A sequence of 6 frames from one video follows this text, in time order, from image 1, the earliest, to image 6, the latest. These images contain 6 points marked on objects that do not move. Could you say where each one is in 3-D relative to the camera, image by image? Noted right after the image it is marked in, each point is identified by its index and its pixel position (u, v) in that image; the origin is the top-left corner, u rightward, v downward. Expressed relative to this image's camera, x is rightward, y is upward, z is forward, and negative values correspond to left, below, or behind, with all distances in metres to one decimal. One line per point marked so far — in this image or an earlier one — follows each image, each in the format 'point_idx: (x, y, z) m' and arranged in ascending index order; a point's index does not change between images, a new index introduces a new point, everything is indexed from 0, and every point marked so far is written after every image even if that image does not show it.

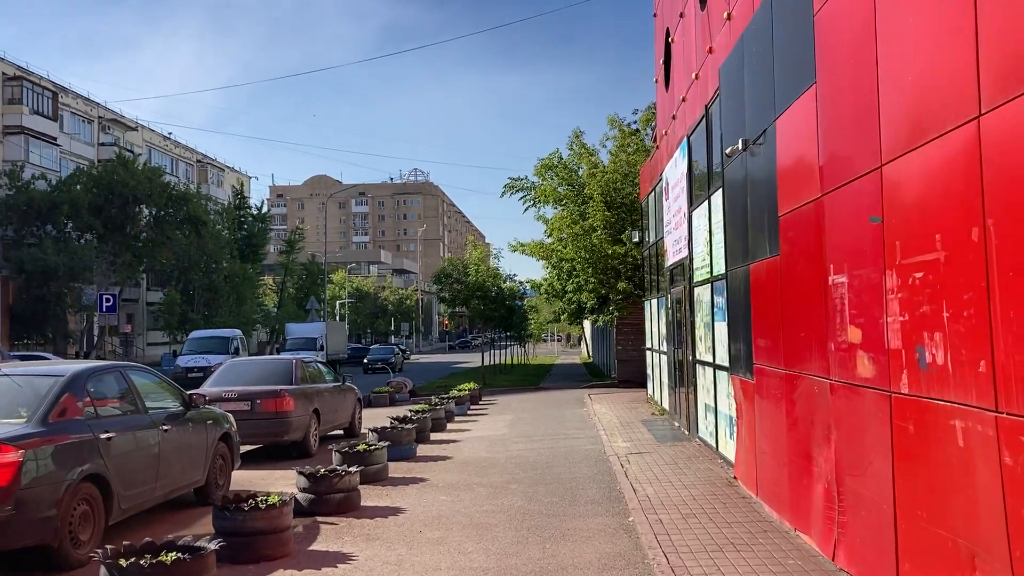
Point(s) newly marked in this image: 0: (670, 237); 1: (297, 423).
0: (+2.4, +0.7, +13.8) m
1: (-2.7, -1.7, +11.6) m
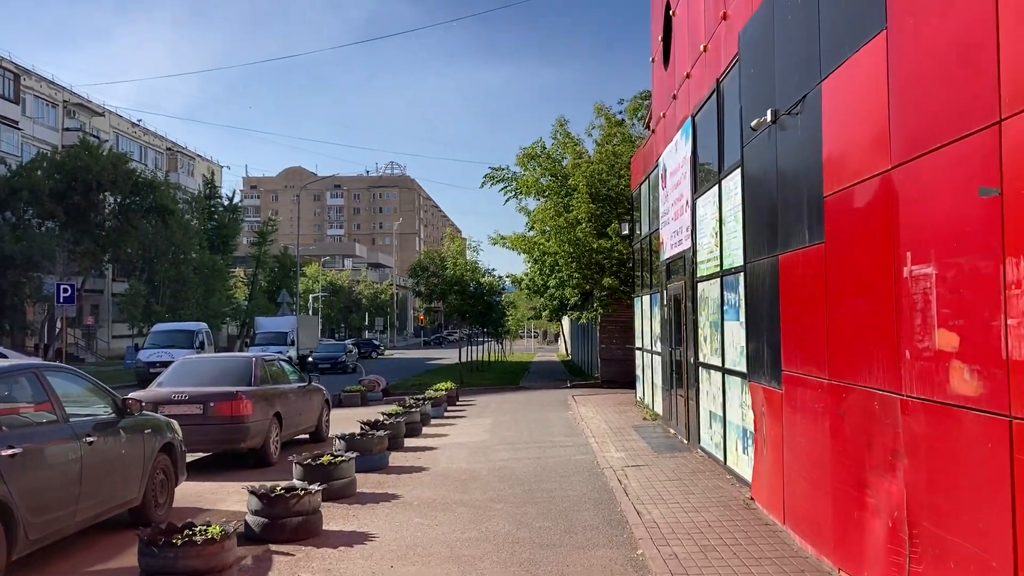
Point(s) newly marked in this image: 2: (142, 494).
0: (+2.1, +0.8, +12.7) m
1: (-2.9, -1.6, +10.4) m
2: (-2.9, -1.6, +7.3) m
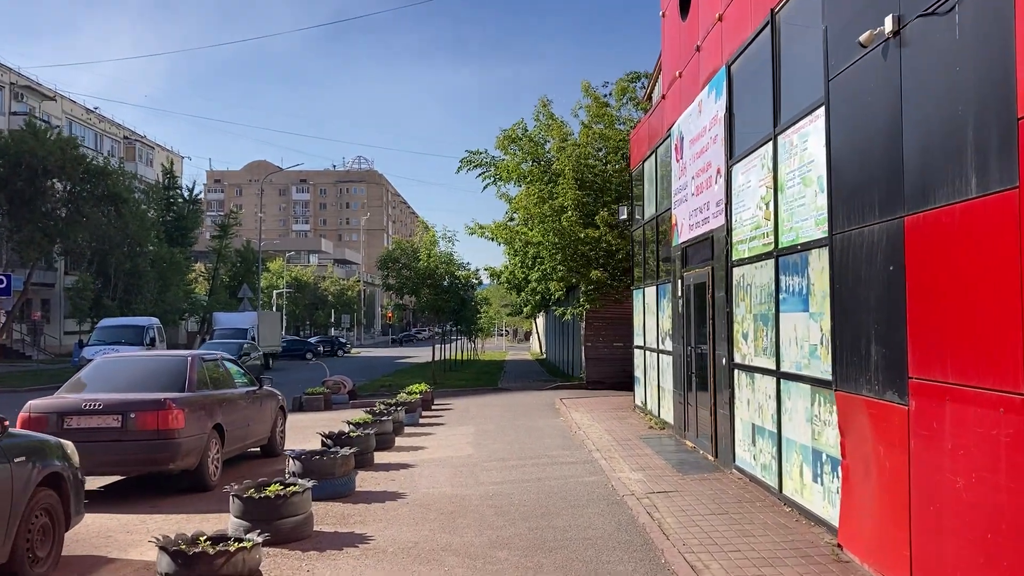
0: (+2.0, +0.9, +10.8) m
1: (-2.9, -1.4, +8.4) m
2: (-2.8, -1.5, +5.2) m
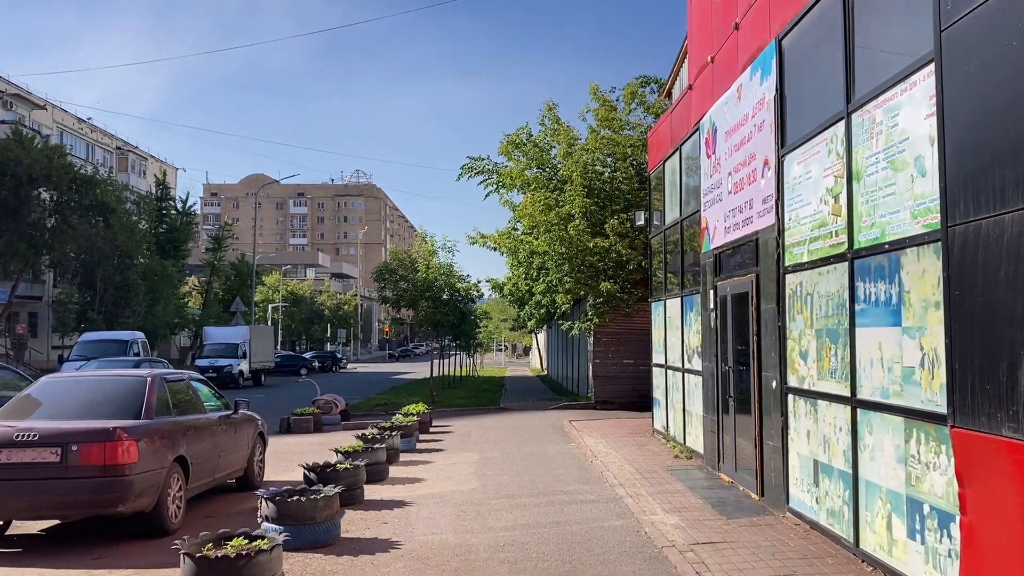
0: (+2.1, +0.8, +9.5) m
1: (-2.8, -1.5, +7.0) m
2: (-2.7, -1.5, +3.9) m
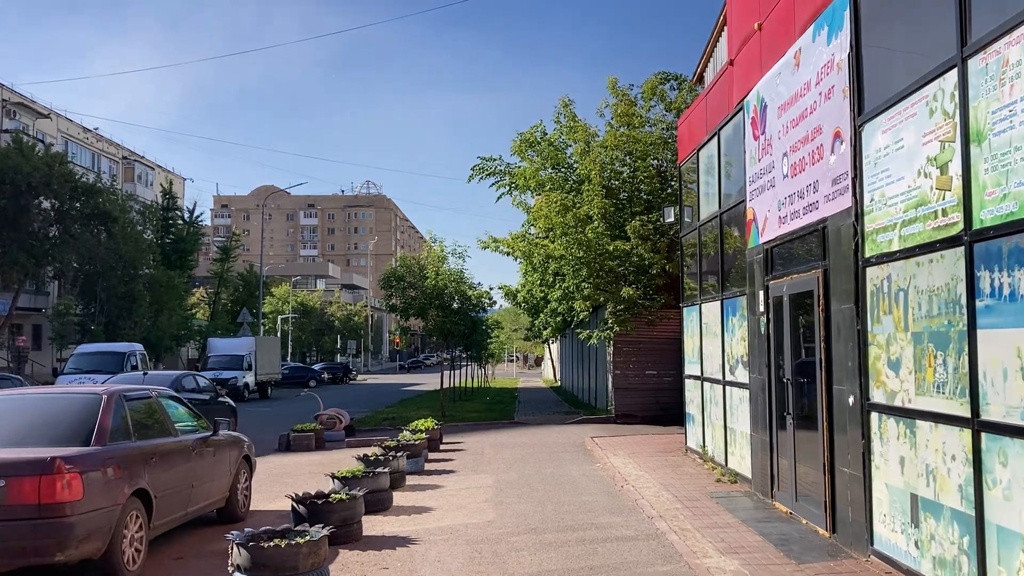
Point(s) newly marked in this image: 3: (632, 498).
0: (+2.3, +0.8, +8.3) m
1: (-2.6, -1.5, +5.8) m
2: (-2.6, -1.4, +2.7) m
3: (+1.2, -2.1, +9.2) m
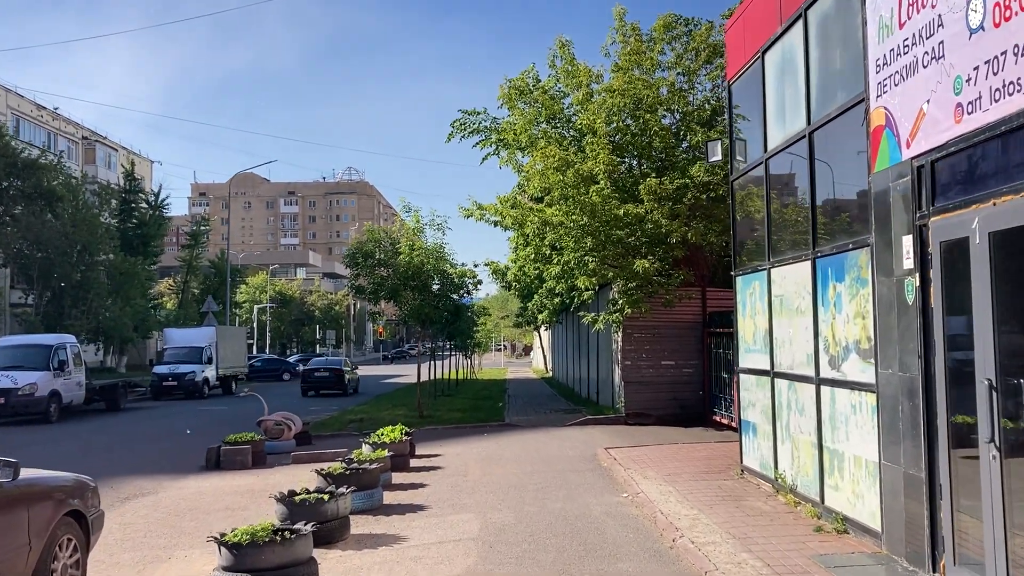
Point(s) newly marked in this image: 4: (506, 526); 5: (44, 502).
0: (+2.3, +1.2, +4.9) m
1: (-2.6, -1.2, +2.4) m
2: (-2.5, -1.2, -0.8) m
3: (+1.2, -1.7, +5.8) m
4: (0.0, -1.9, +7.3) m
5: (-2.6, -1.2, +5.2) m
